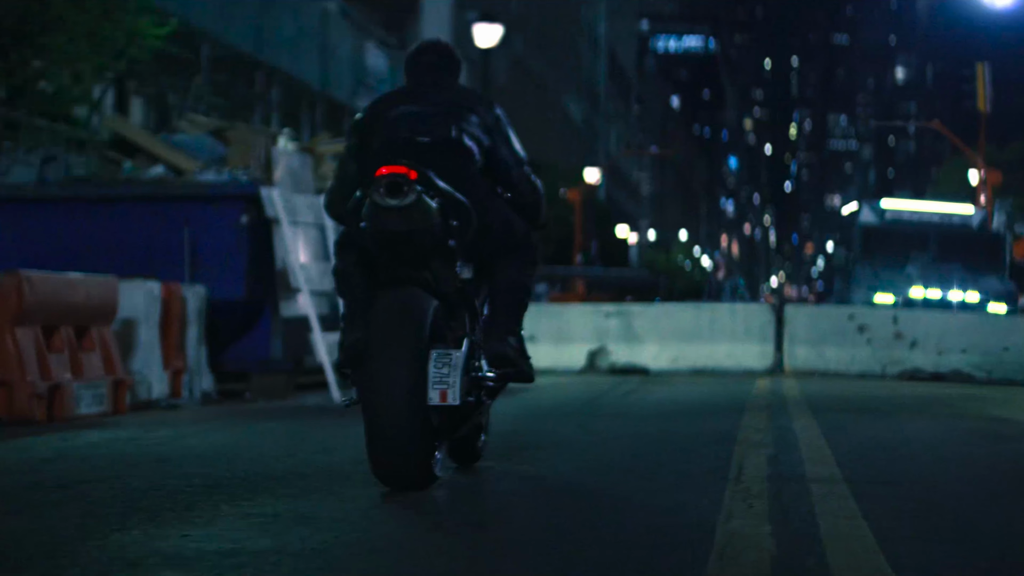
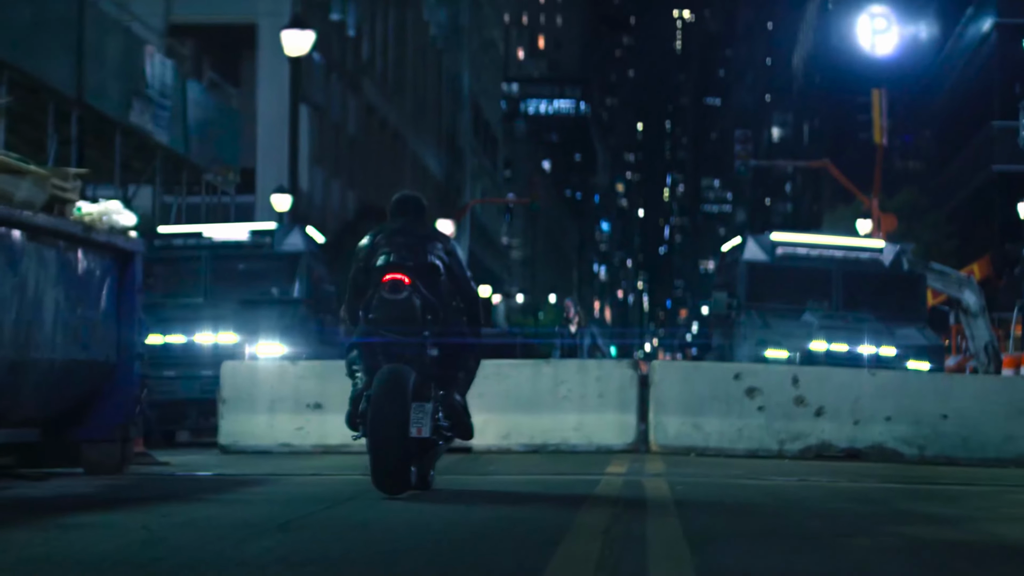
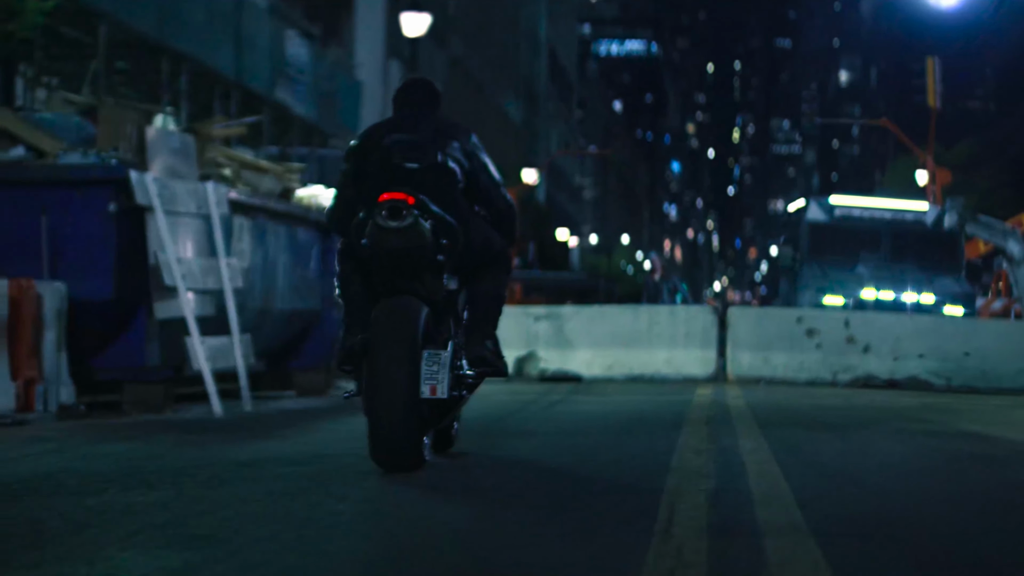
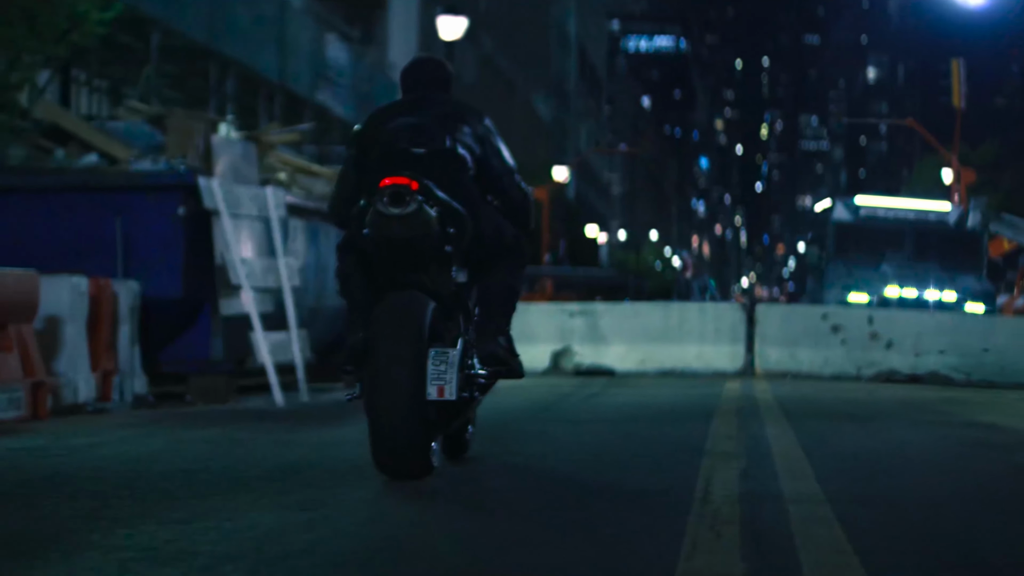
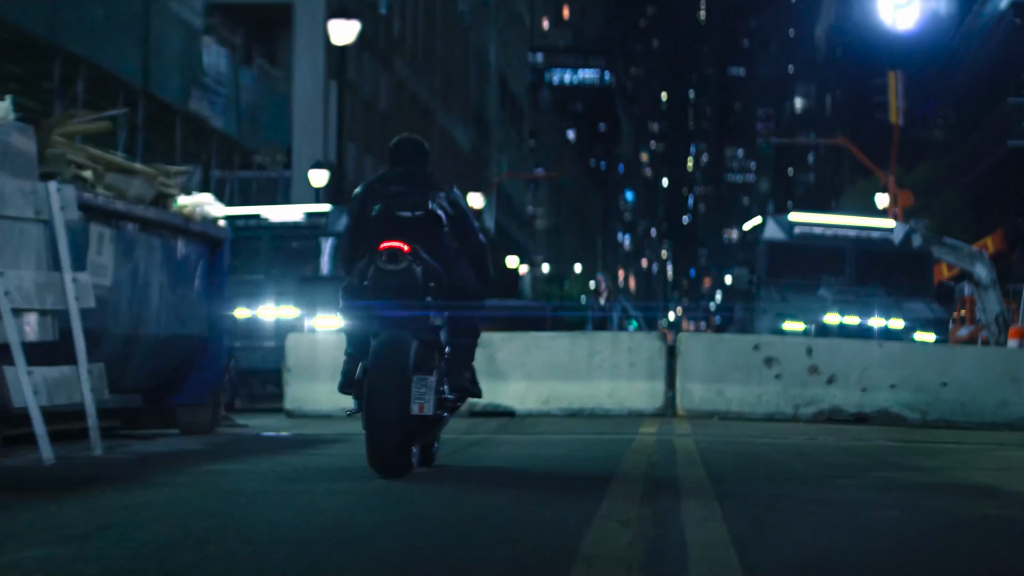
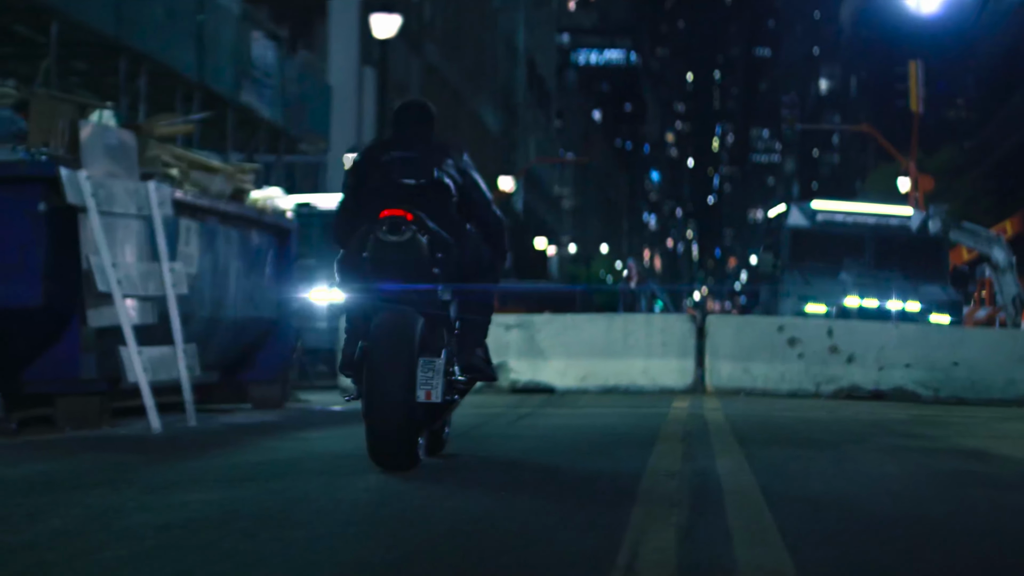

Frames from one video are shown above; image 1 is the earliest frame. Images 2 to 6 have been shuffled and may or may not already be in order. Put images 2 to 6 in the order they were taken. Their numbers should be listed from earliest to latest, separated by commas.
4, 3, 6, 5, 2
